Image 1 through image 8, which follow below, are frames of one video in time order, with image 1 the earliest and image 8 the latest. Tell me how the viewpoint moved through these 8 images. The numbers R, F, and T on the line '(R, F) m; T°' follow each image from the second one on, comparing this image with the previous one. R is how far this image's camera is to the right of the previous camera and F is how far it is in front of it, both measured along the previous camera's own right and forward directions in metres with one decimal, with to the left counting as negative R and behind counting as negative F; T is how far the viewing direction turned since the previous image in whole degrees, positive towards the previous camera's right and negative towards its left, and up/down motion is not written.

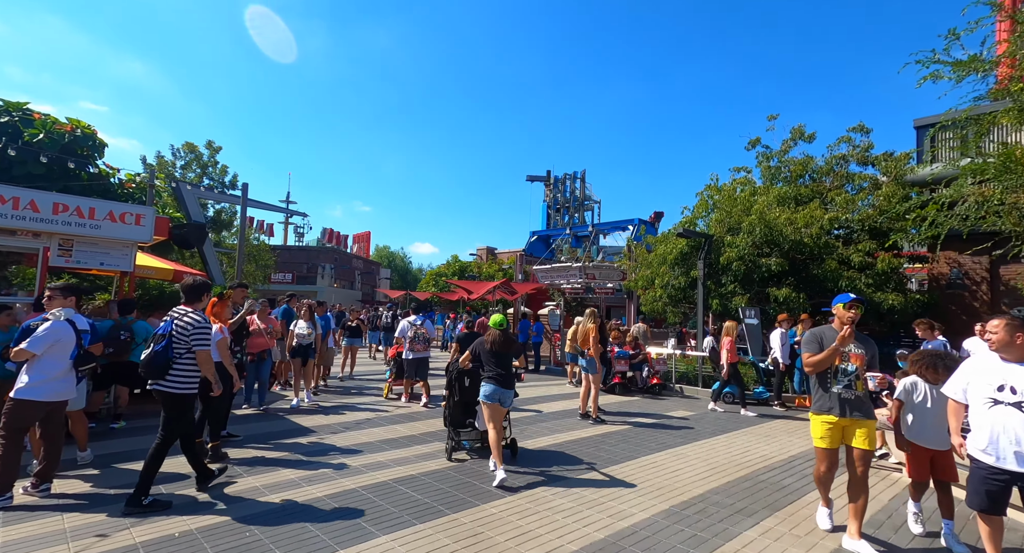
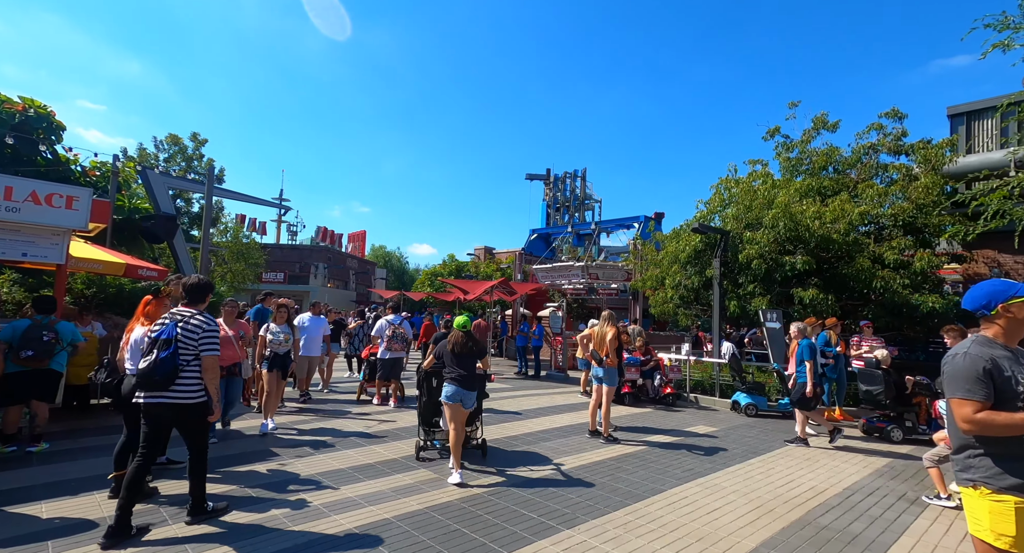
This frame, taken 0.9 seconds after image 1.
(0.0, +1.1) m; 0°
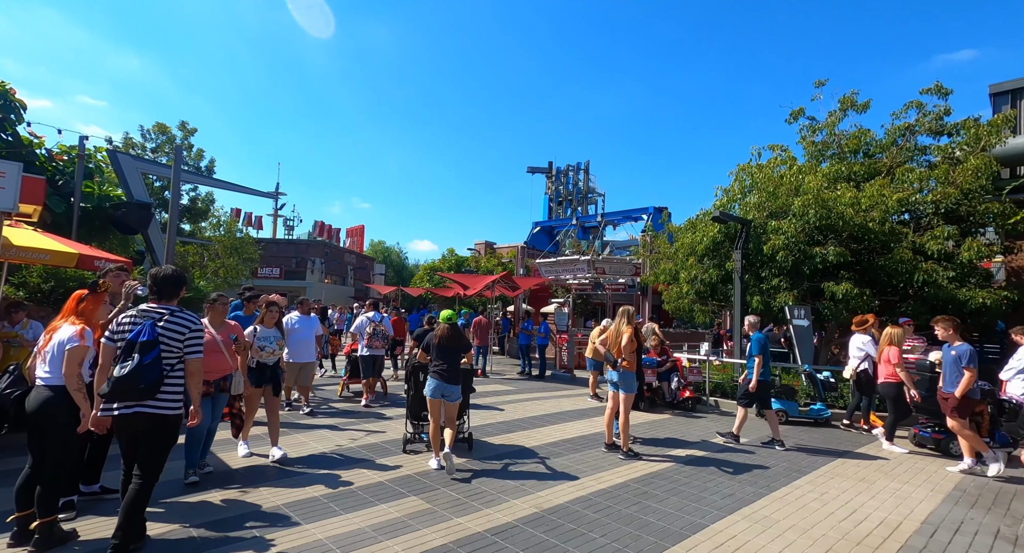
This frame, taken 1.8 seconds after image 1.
(-0.1, +1.0) m; 0°
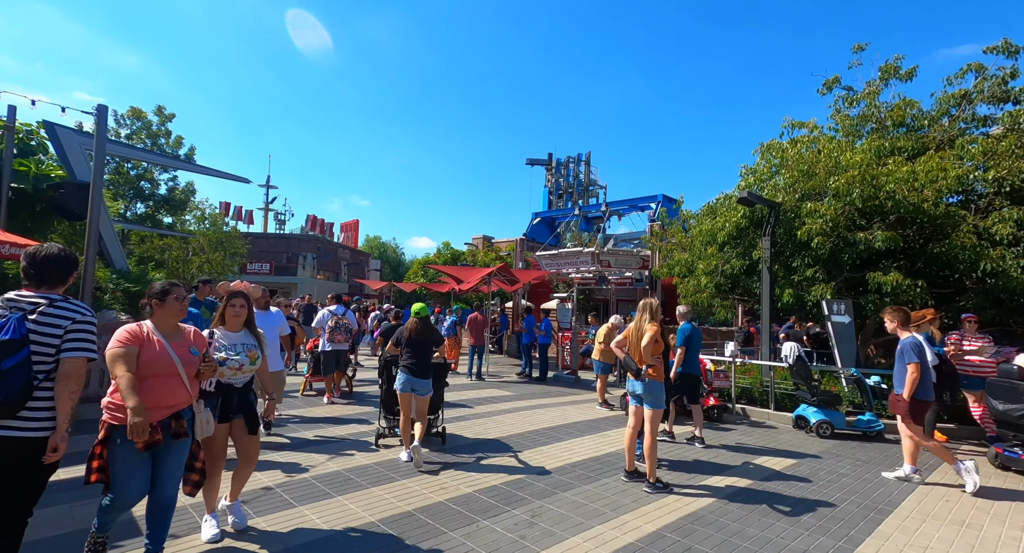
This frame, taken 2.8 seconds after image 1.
(0.0, +1.4) m; 0°
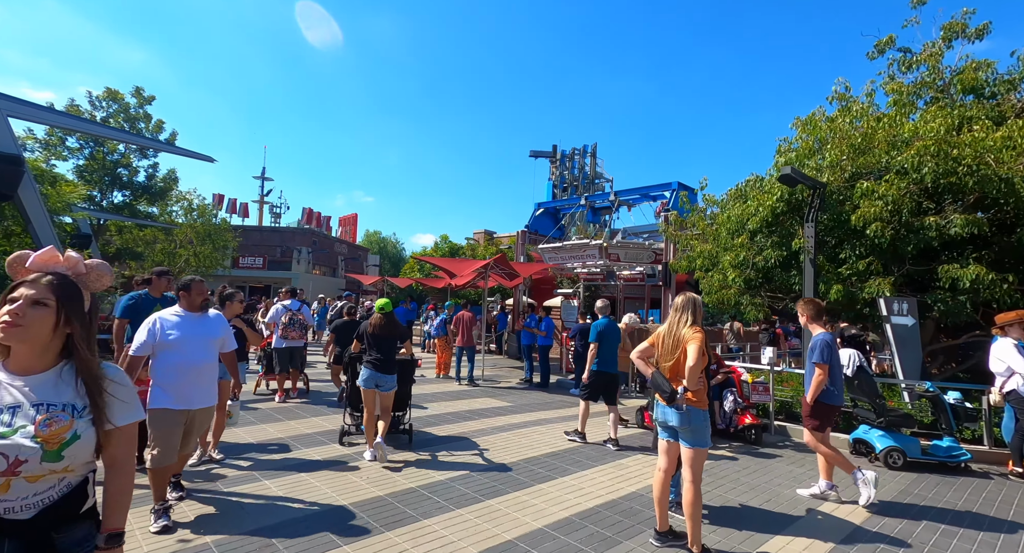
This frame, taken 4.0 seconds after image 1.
(+0.1, +1.5) m; 0°
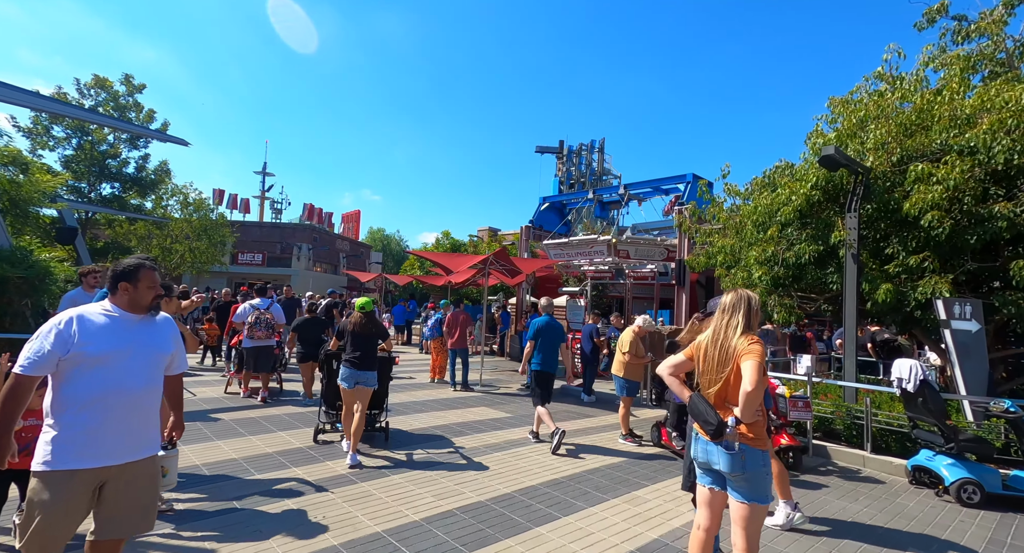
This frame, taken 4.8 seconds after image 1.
(+0.1, +1.0) m; -1°
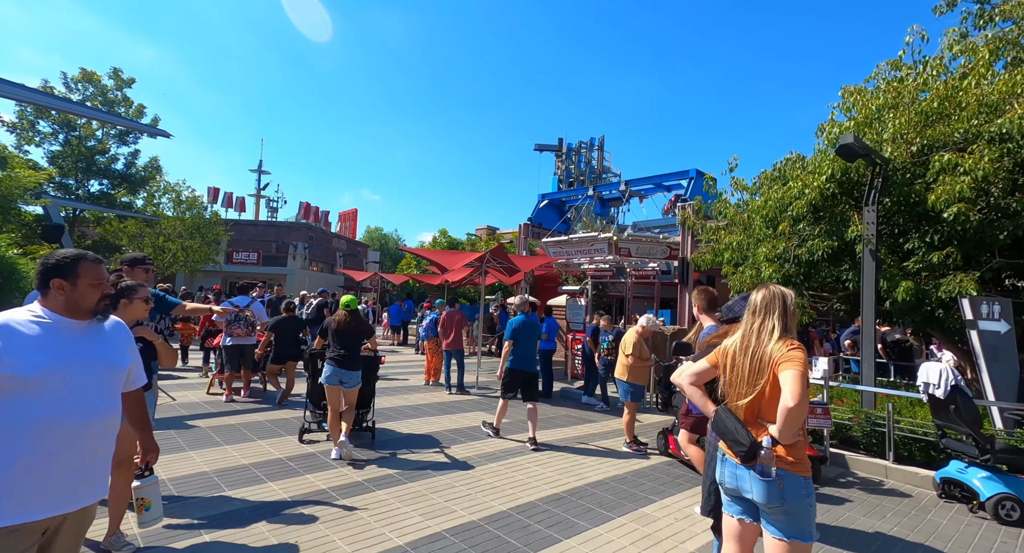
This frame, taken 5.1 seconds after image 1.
(0.0, +0.4) m; 0°
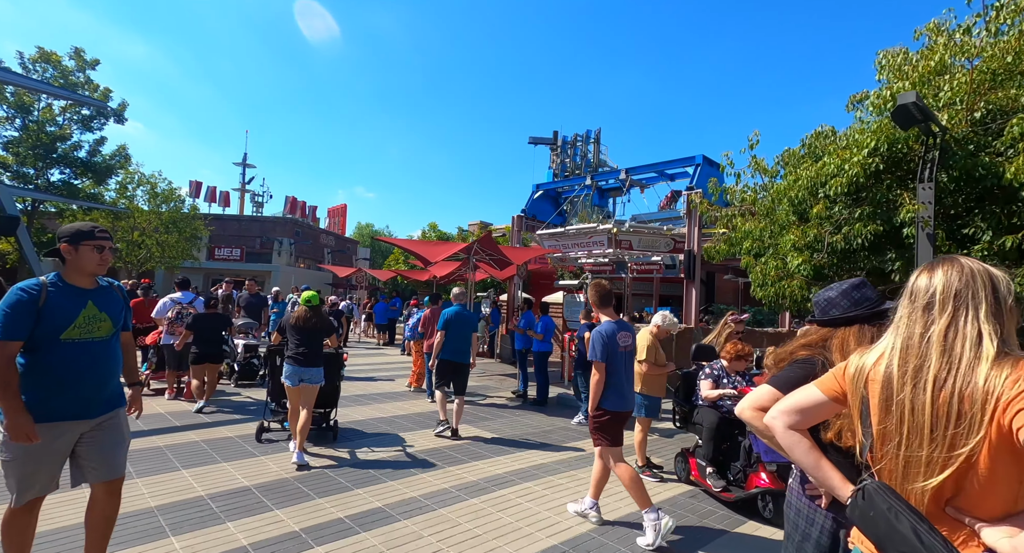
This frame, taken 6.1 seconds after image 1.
(+0.1, +1.2) m; +1°
